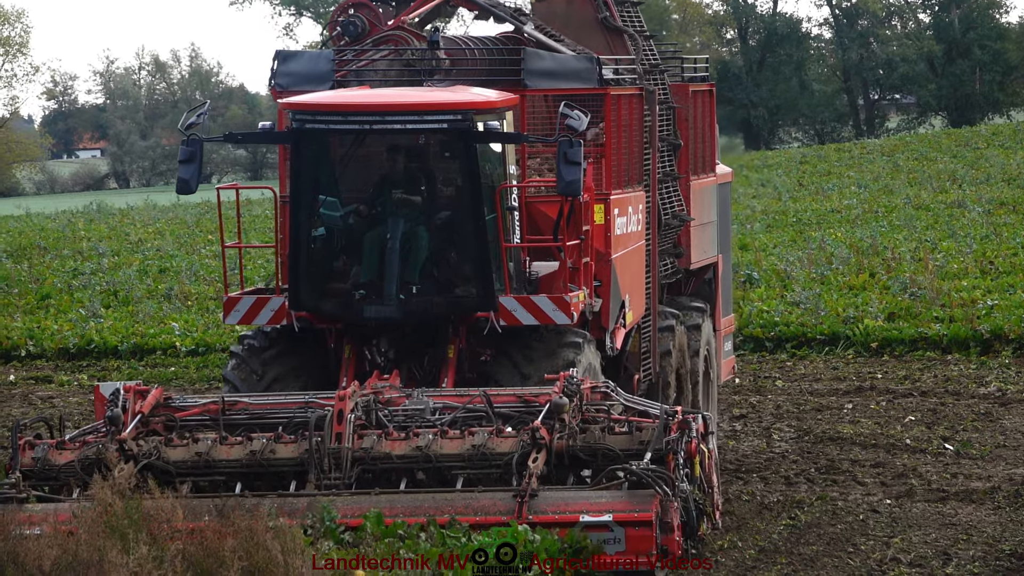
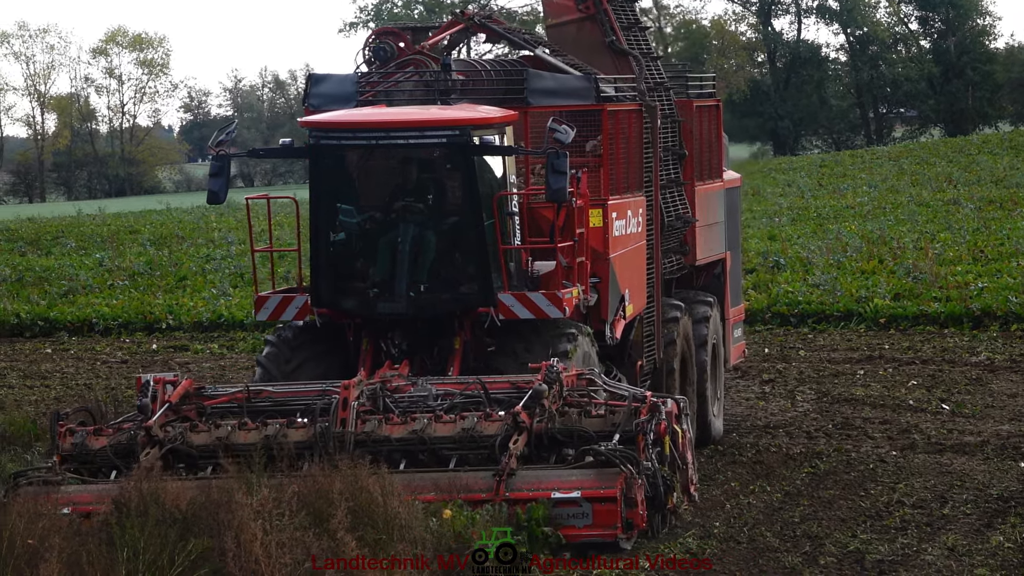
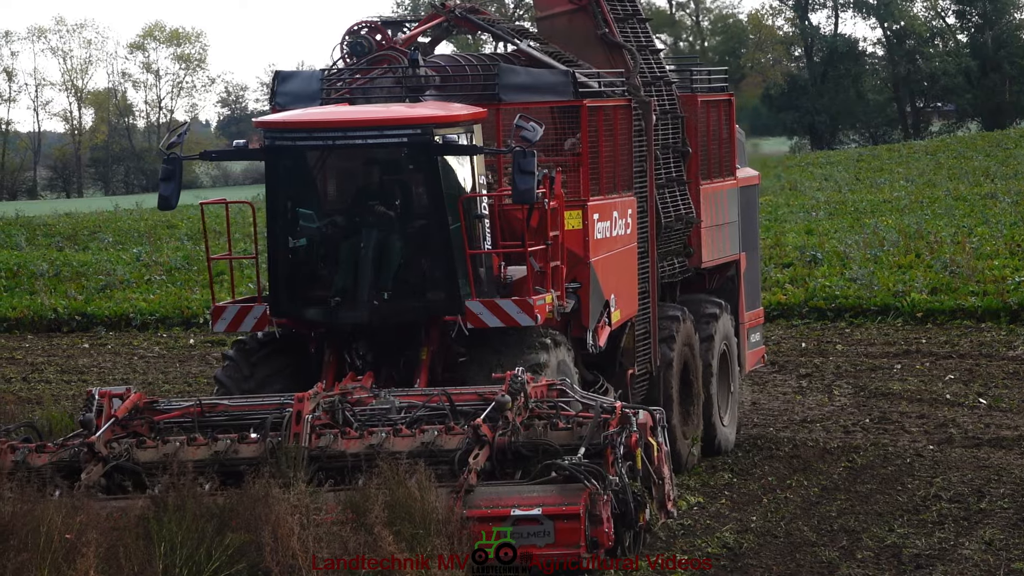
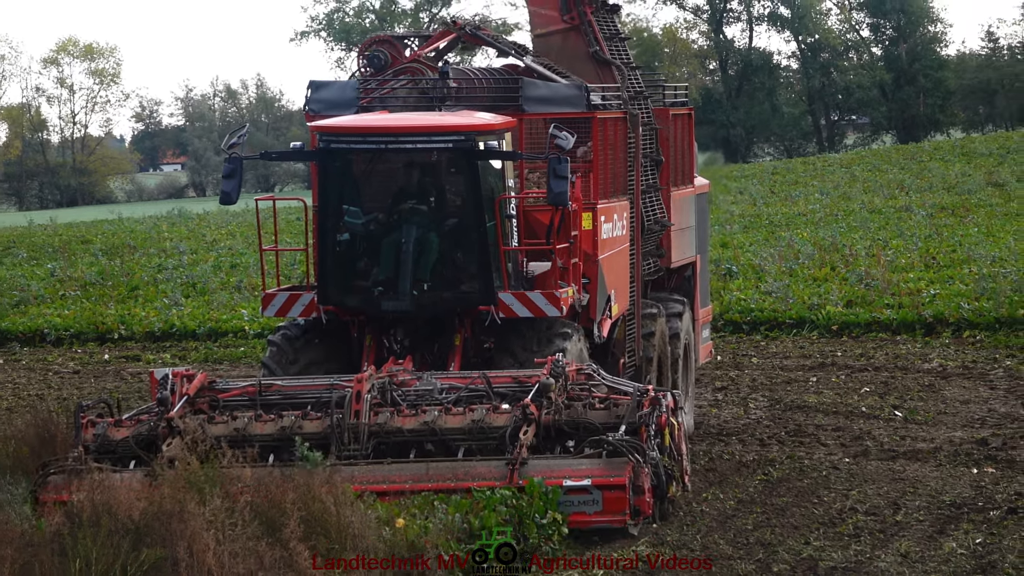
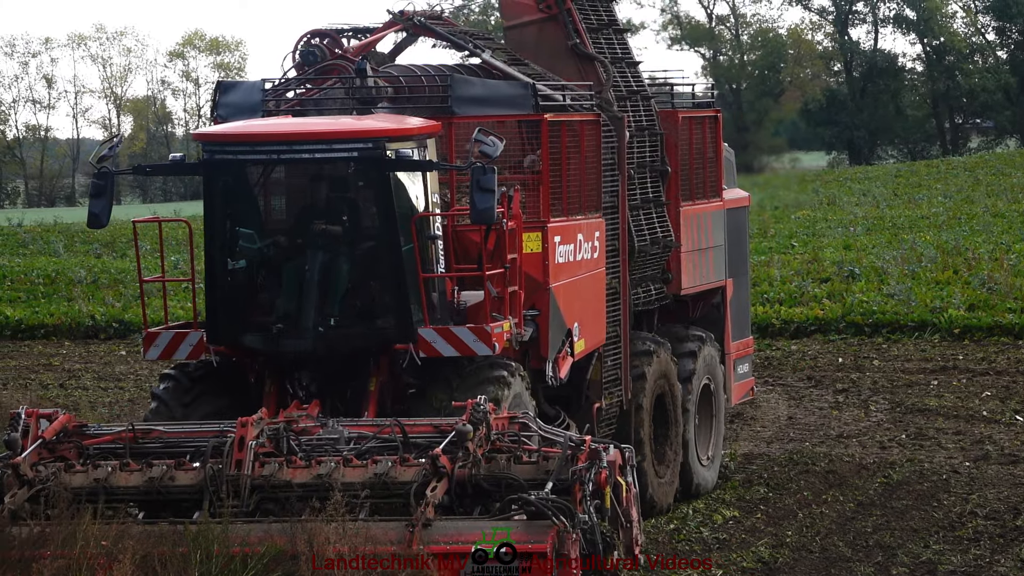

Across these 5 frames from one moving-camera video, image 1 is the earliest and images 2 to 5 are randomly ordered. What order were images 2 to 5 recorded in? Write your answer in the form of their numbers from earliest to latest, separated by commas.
4, 2, 3, 5
